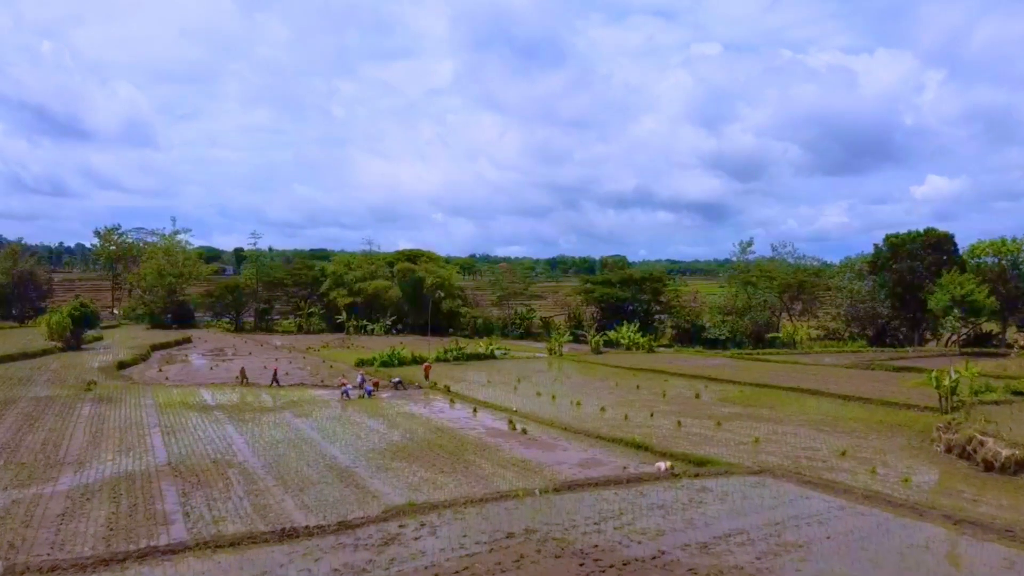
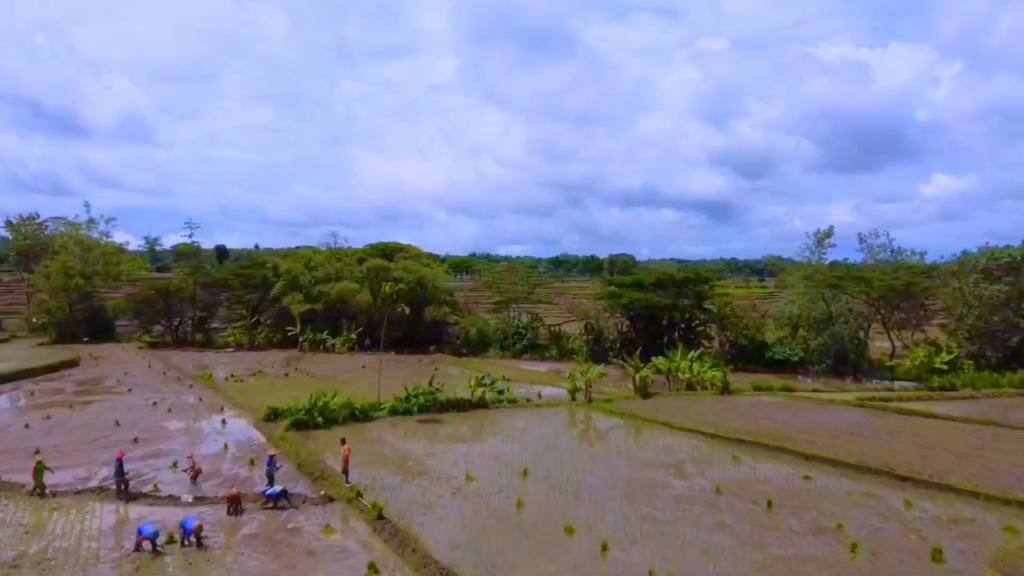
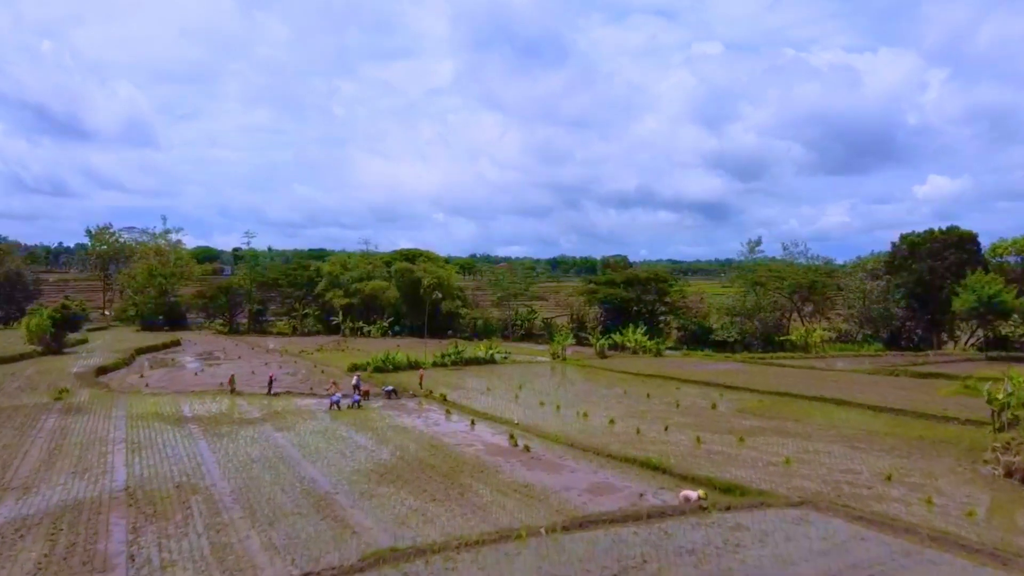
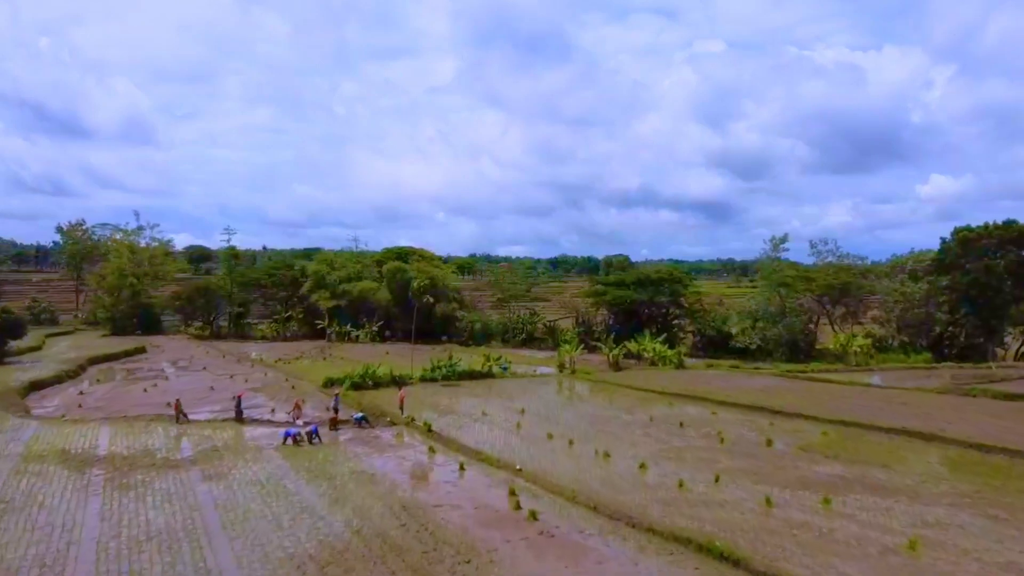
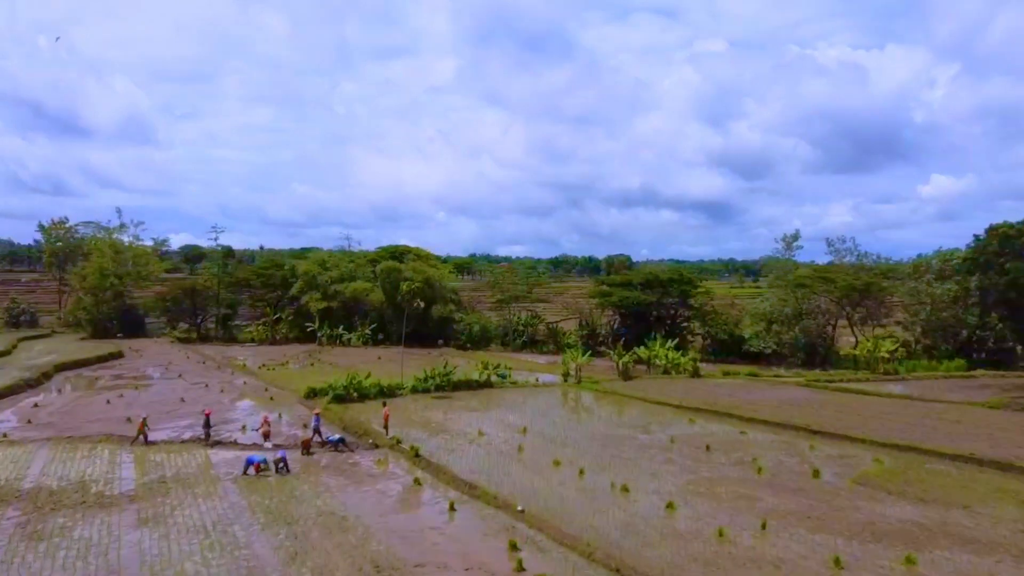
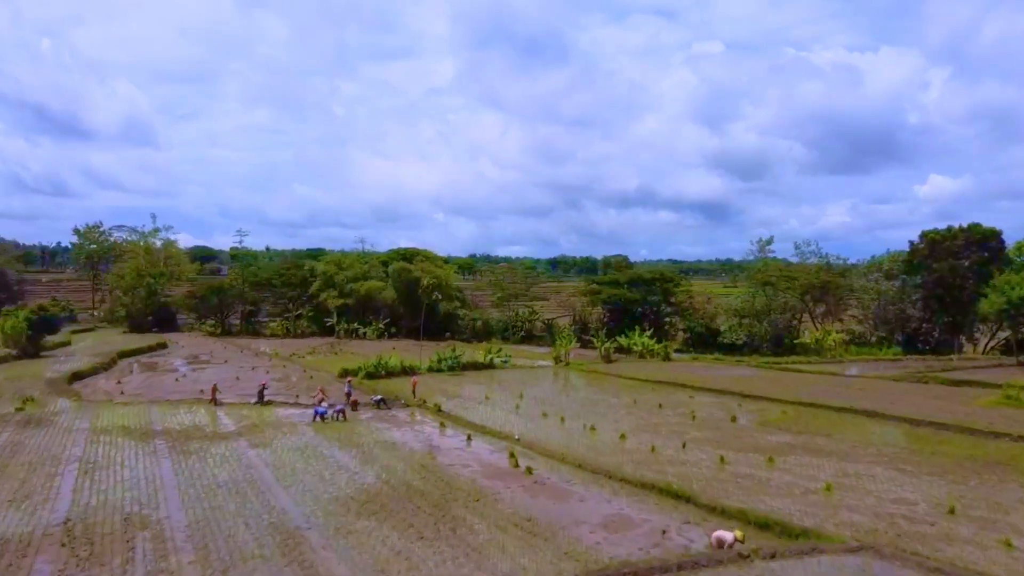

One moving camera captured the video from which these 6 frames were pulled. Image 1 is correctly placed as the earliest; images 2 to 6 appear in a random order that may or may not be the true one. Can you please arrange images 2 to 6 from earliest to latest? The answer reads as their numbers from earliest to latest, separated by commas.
3, 6, 4, 5, 2
